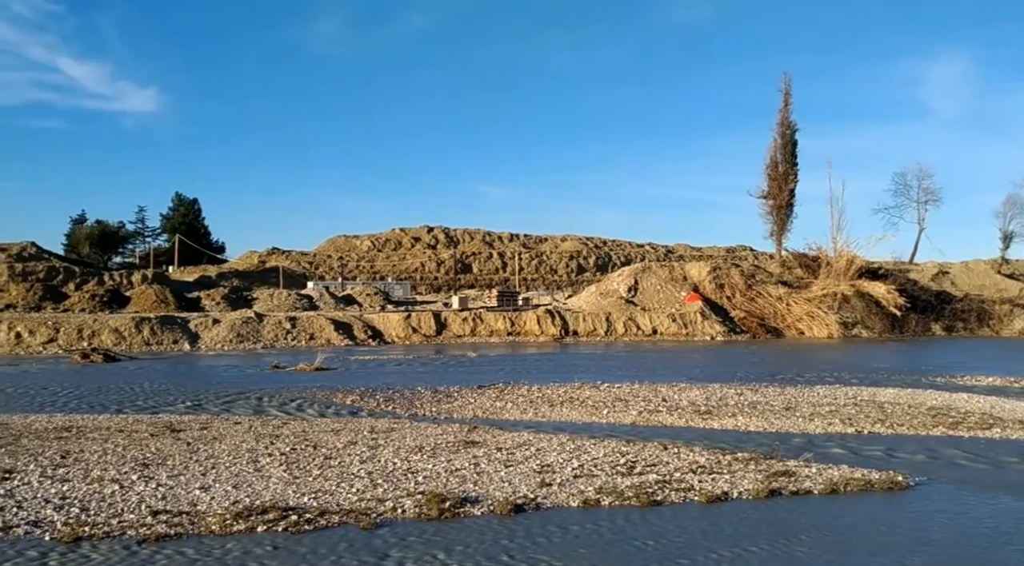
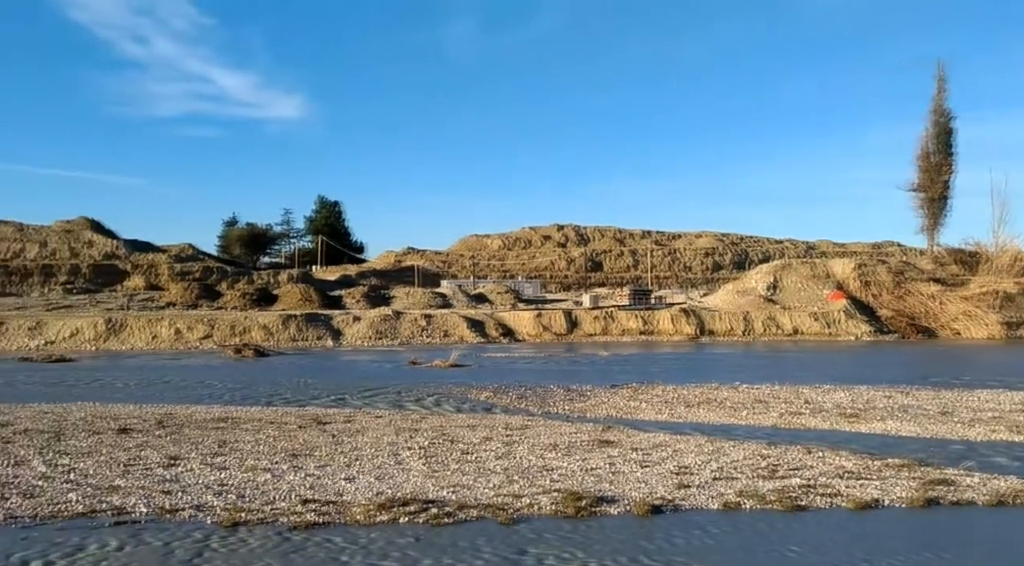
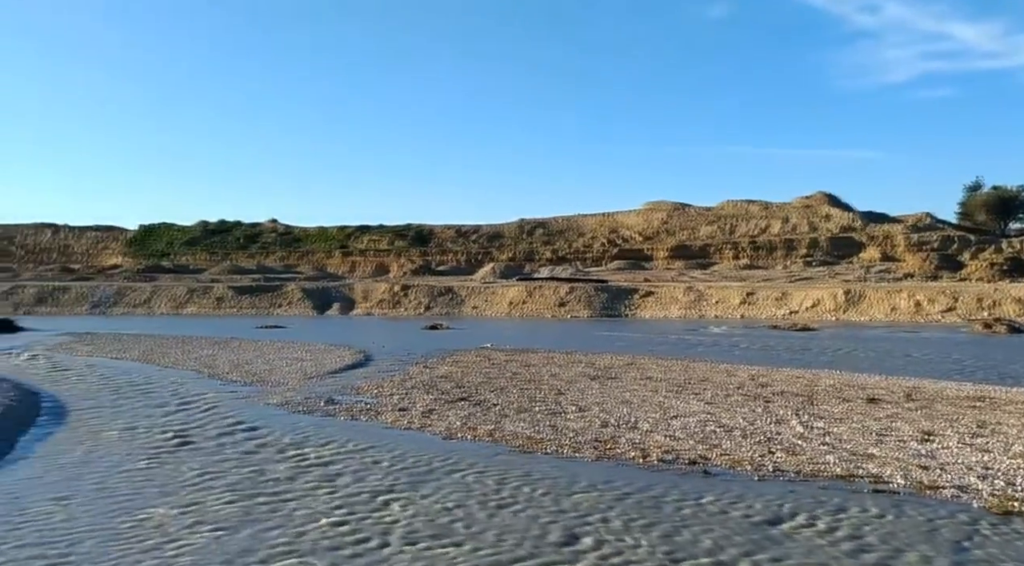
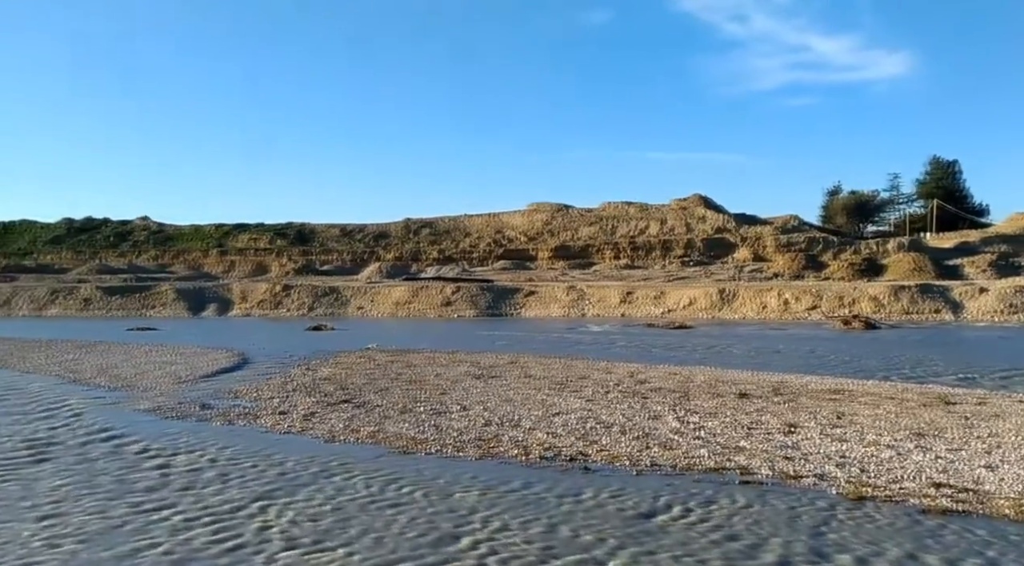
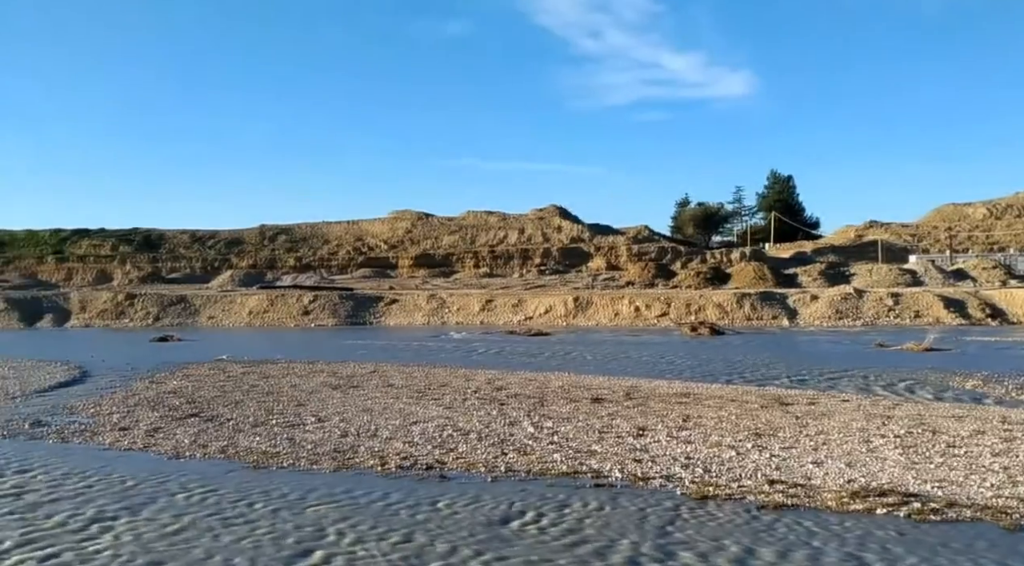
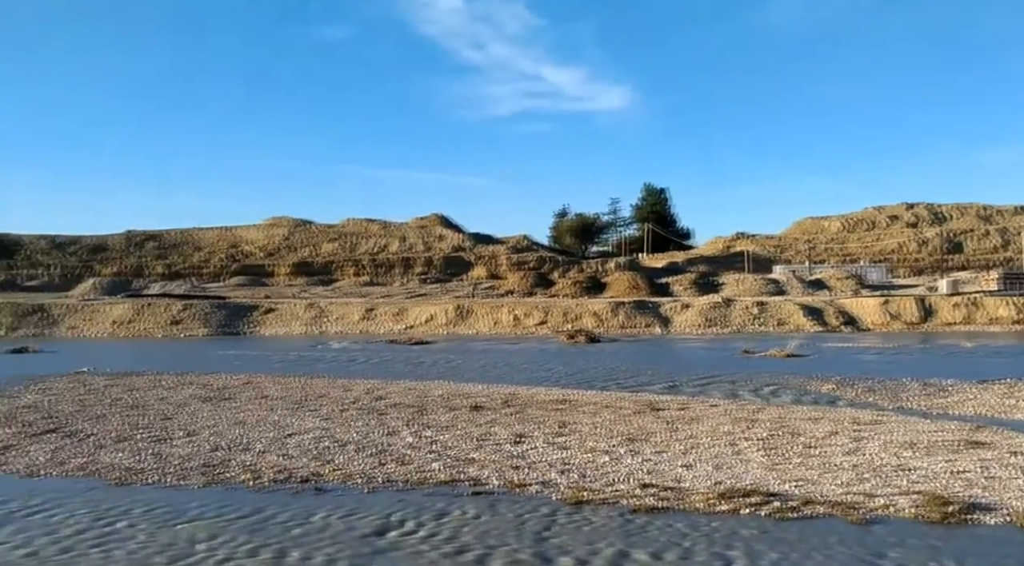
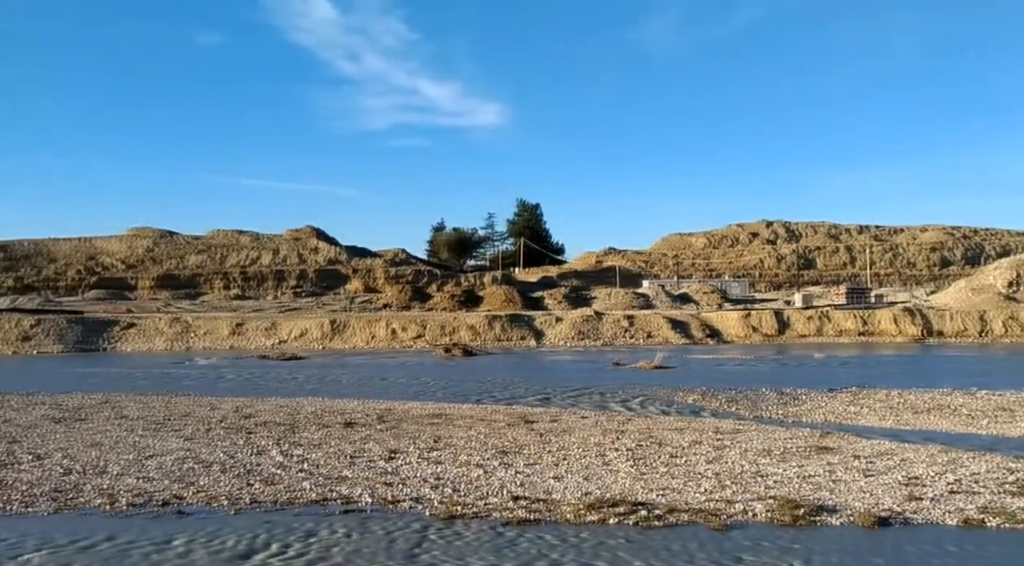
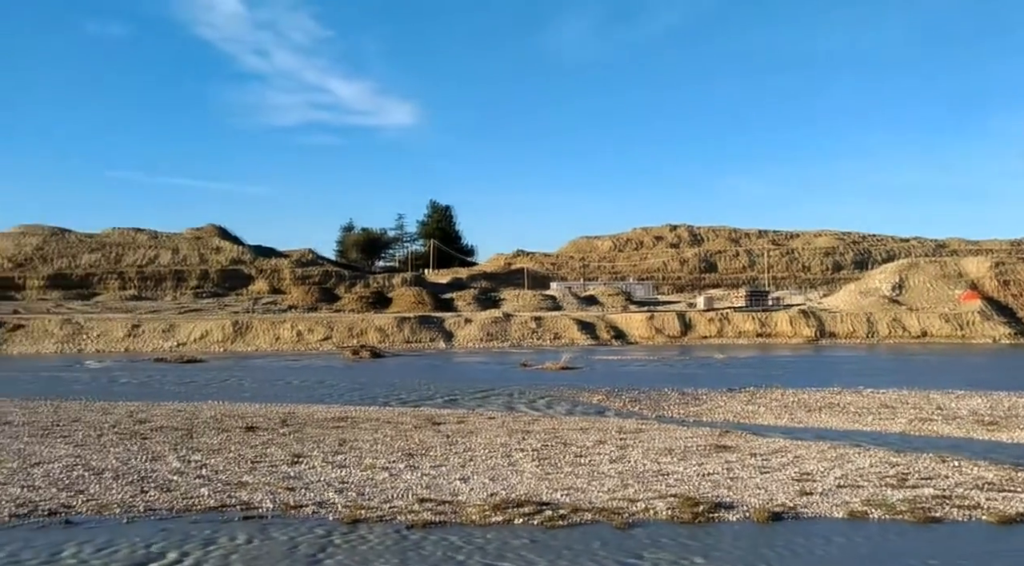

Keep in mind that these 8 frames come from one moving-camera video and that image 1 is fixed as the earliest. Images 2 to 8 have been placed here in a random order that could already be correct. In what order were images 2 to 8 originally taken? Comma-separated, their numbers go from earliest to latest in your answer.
2, 8, 7, 6, 5, 4, 3
